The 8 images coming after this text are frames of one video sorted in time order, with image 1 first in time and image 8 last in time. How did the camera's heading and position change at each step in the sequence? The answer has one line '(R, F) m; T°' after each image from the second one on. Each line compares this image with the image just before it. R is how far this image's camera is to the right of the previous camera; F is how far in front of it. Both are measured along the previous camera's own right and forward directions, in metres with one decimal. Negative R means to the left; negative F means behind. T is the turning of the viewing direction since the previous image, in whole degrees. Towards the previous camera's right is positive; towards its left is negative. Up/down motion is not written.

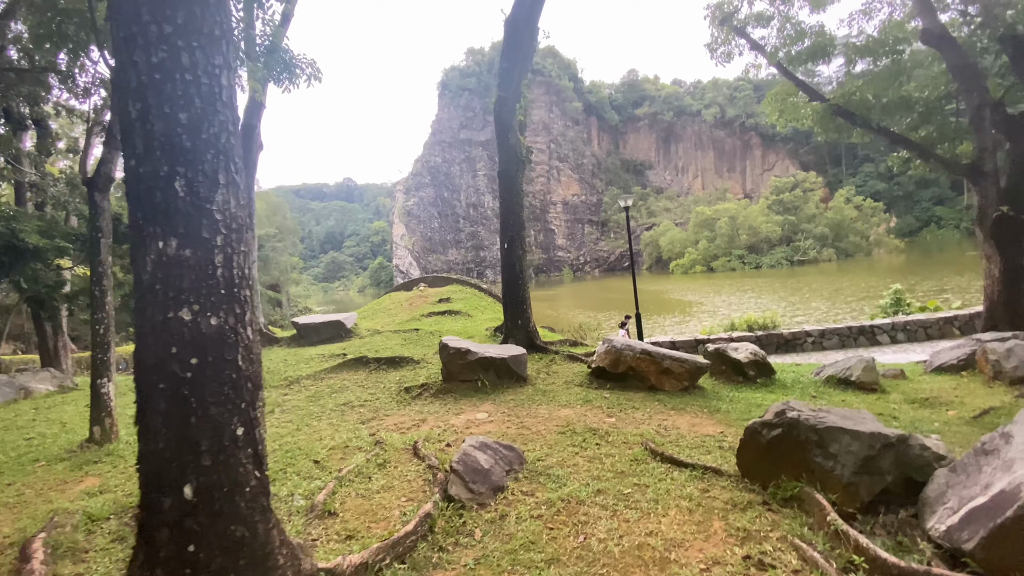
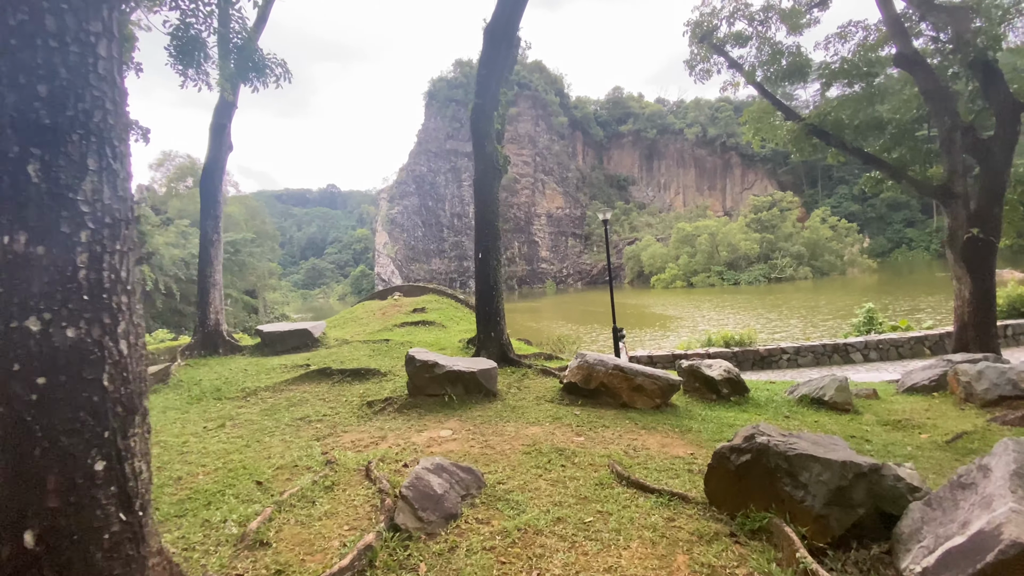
(+0.1, +0.2) m; +2°
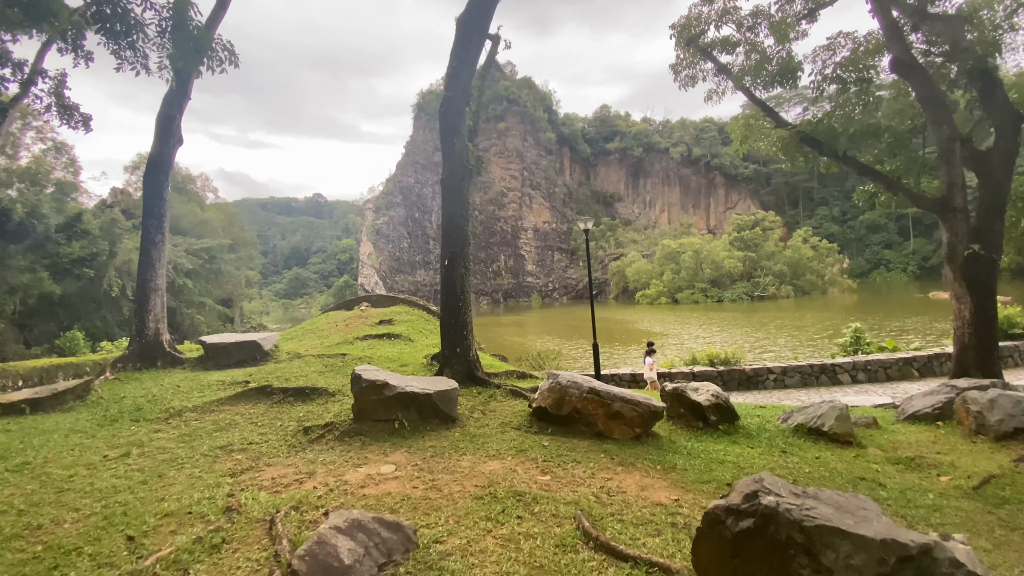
(+0.2, +0.6) m; +2°
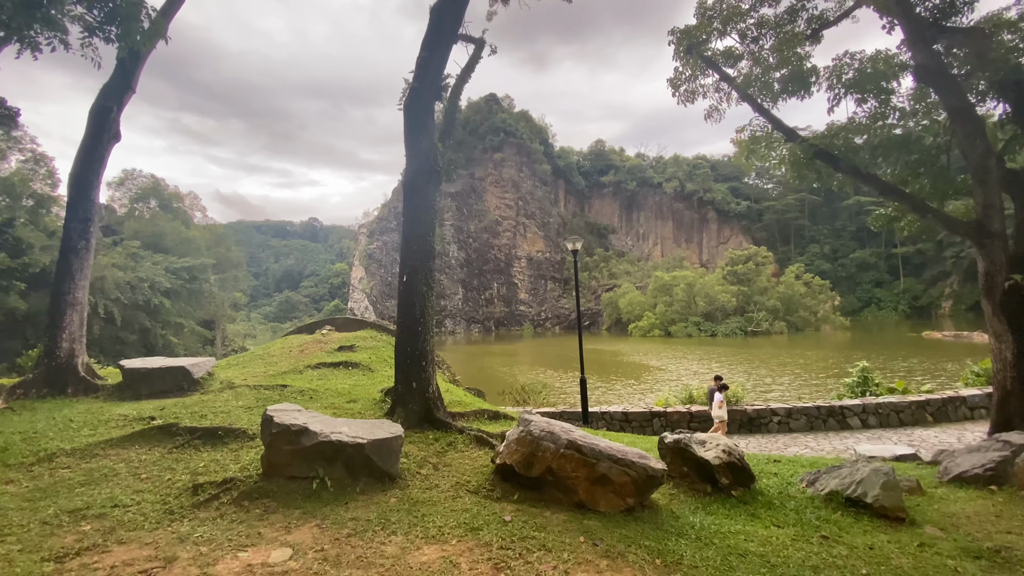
(+0.3, +1.0) m; +1°
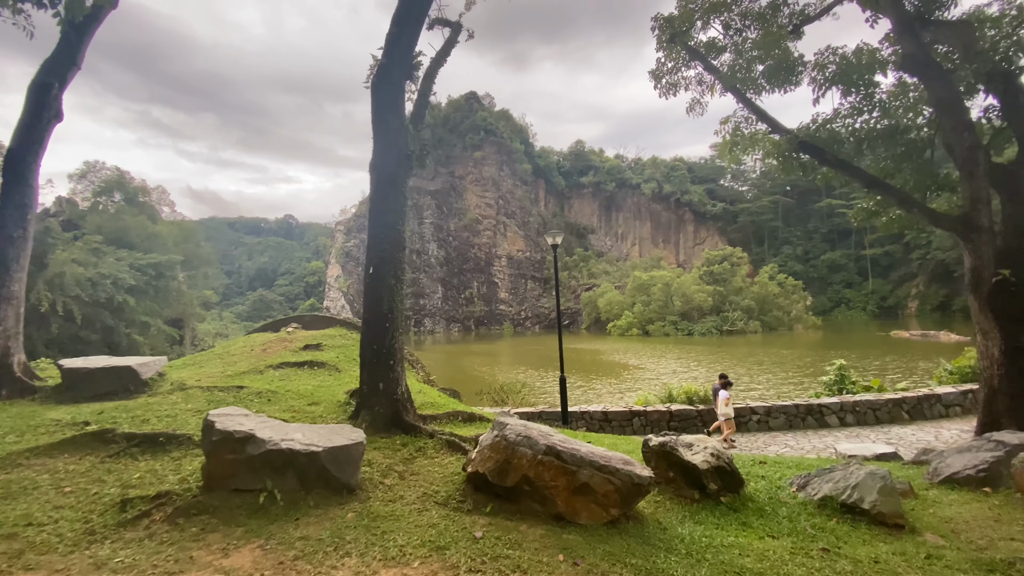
(0.0, +0.3) m; +2°
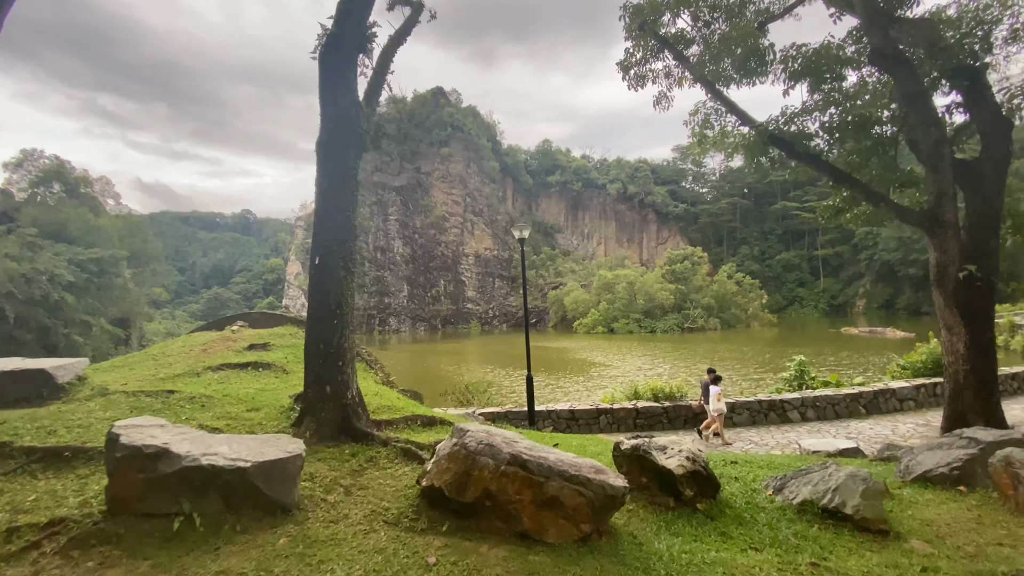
(0.0, +0.4) m; +4°
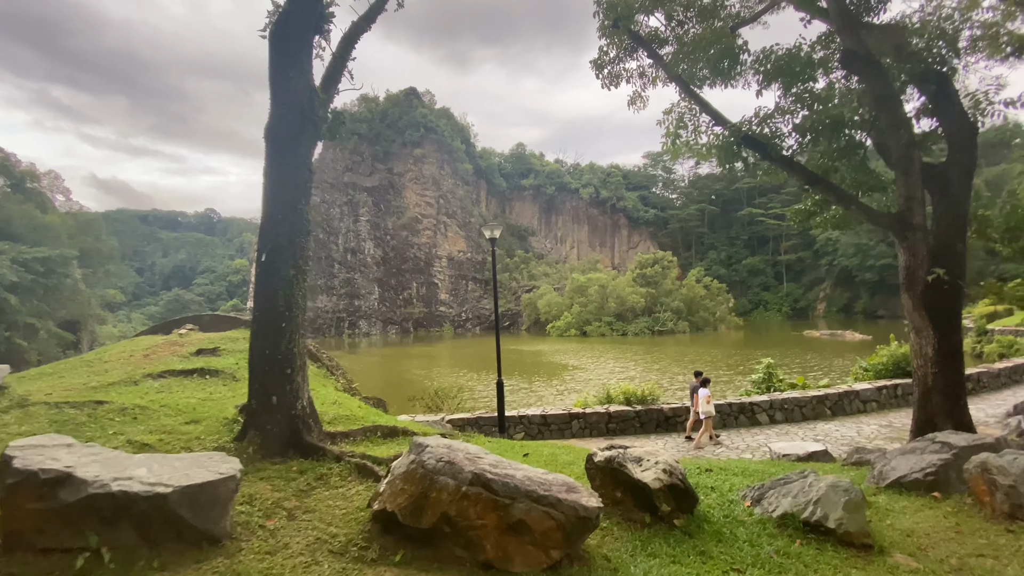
(+0.1, +0.3) m; +3°
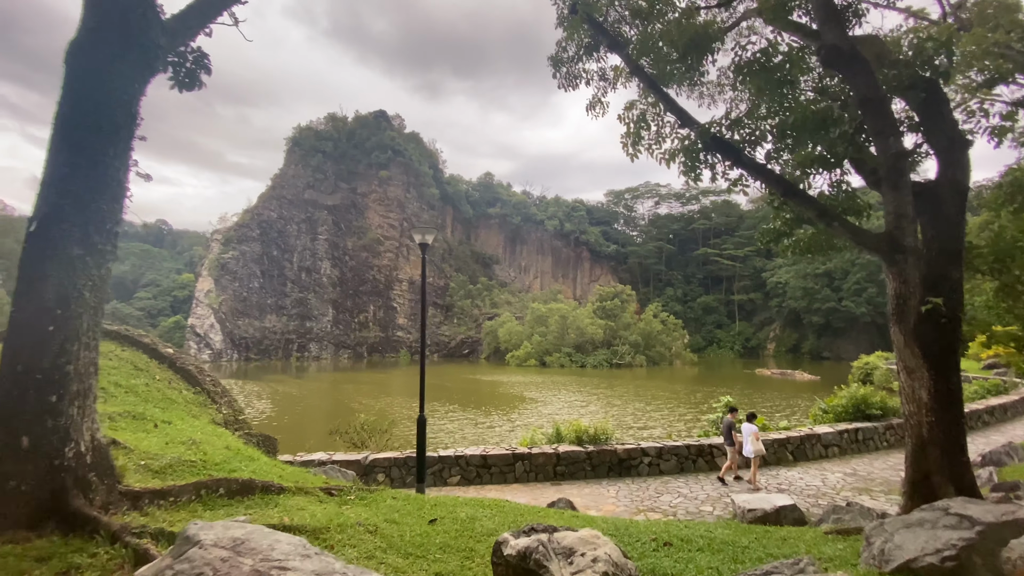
(+0.4, +1.1) m; +4°
